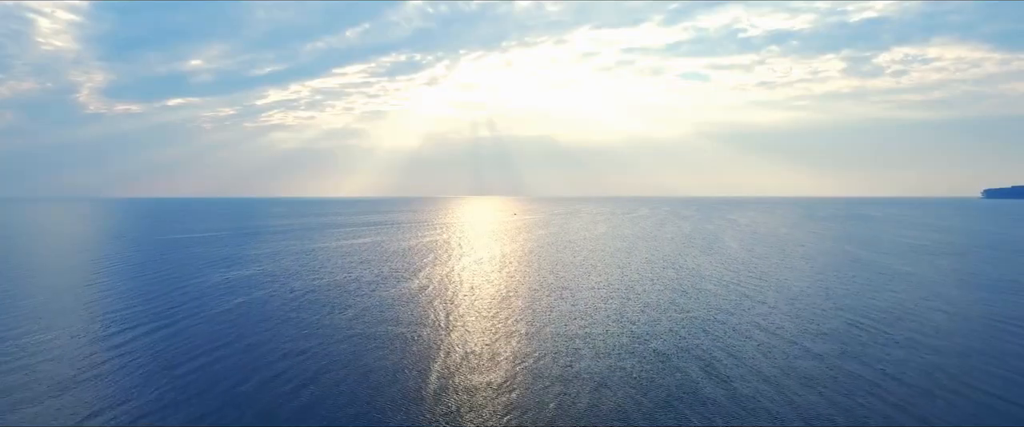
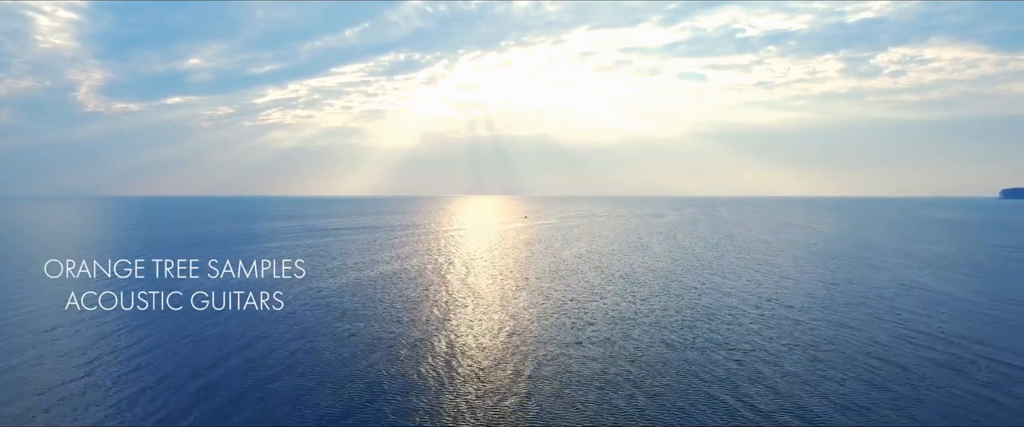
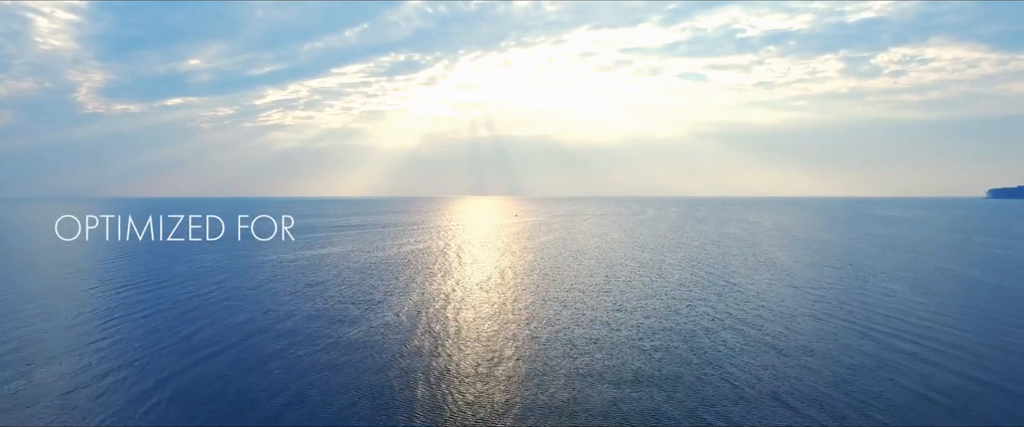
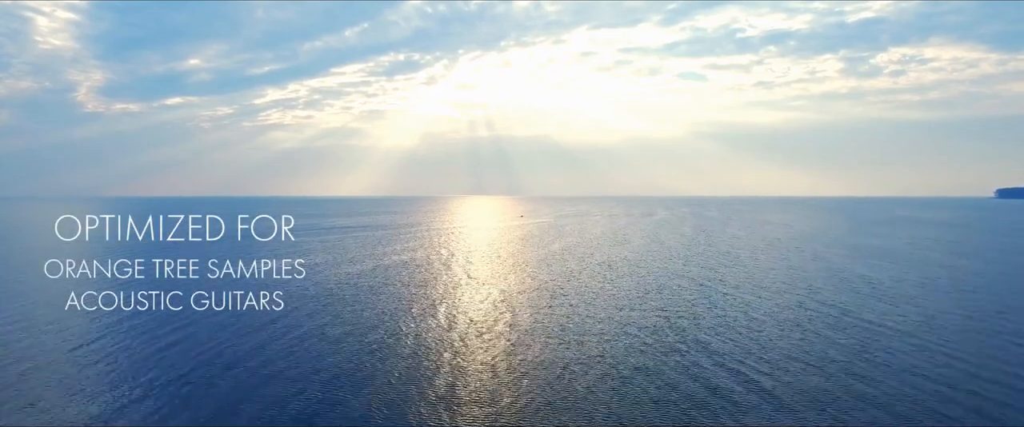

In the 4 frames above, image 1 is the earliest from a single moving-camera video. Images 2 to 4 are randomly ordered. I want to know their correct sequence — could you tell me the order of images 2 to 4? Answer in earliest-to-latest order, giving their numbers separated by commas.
3, 4, 2
